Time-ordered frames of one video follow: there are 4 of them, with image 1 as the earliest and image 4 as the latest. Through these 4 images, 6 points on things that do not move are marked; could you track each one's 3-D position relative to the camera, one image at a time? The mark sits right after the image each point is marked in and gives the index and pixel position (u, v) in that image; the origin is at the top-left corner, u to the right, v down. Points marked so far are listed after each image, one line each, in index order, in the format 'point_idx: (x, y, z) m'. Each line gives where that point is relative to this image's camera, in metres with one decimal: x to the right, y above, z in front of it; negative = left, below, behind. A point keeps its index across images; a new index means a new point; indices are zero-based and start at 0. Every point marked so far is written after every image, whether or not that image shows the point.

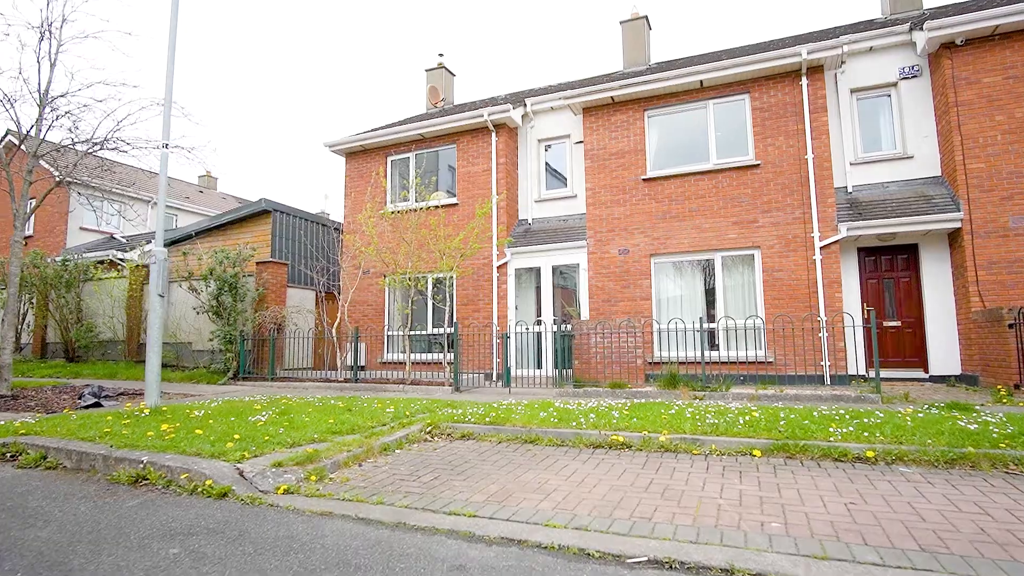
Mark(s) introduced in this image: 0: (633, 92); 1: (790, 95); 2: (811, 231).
0: (+2.4, +3.9, +11.3) m
1: (+5.2, +3.6, +10.5) m
2: (+5.3, +1.0, +10.1) m
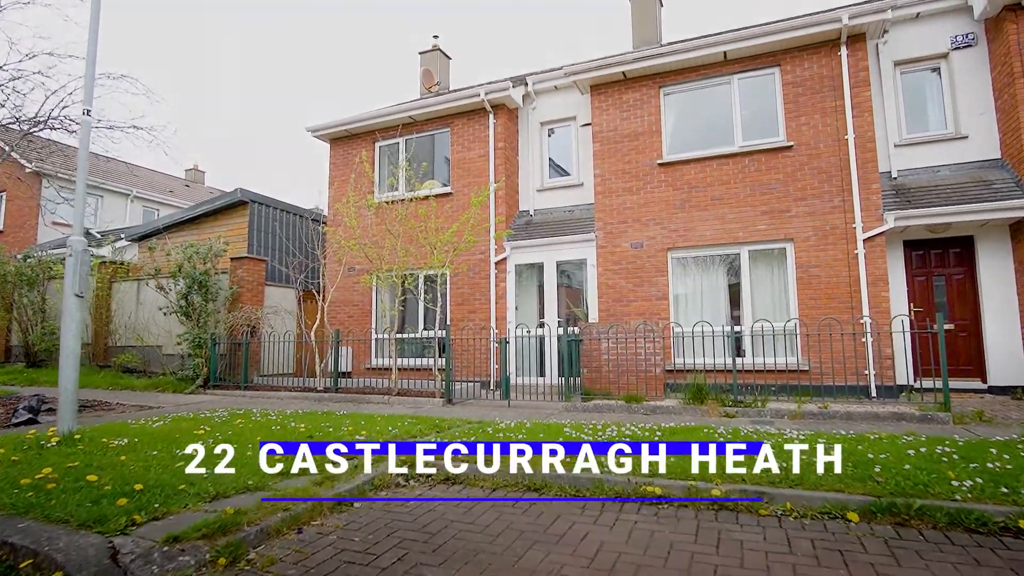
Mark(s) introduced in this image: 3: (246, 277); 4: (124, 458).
0: (+2.4, +3.9, +10.1) m
1: (+5.1, +3.6, +9.3) m
2: (+5.3, +1.0, +8.8) m
3: (-5.6, +0.2, +11.9) m
4: (-3.0, -1.3, +4.4) m
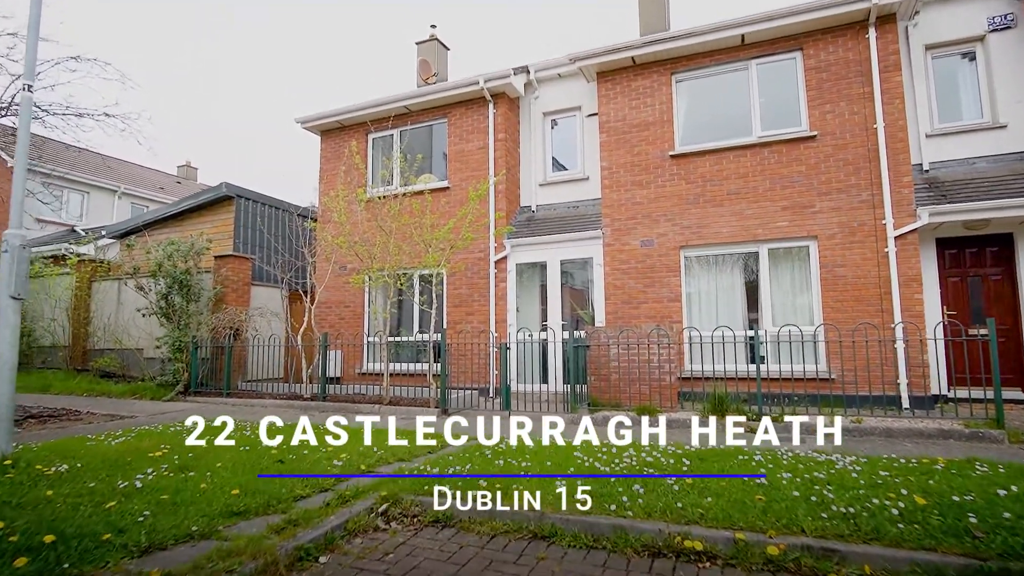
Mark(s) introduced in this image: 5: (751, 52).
0: (+2.4, +3.9, +9.4) m
1: (+5.2, +3.6, +8.6) m
2: (+5.3, +1.0, +8.1) m
3: (-5.5, +0.2, +11.2) m
4: (-3.0, -1.3, +3.7) m
5: (+3.9, +3.8, +9.2) m
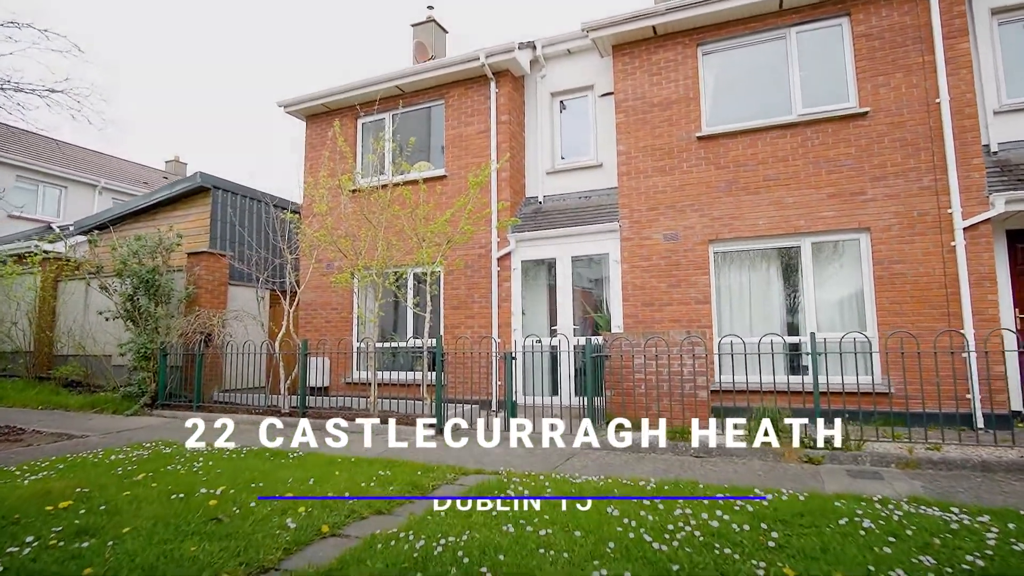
0: (+2.5, +3.9, +8.3) m
1: (+5.2, +3.6, +7.5) m
2: (+5.4, +1.0, +7.0) m
3: (-5.5, +0.2, +10.1) m
4: (-2.9, -1.3, +2.5) m
5: (+3.9, +3.8, +8.0) m
